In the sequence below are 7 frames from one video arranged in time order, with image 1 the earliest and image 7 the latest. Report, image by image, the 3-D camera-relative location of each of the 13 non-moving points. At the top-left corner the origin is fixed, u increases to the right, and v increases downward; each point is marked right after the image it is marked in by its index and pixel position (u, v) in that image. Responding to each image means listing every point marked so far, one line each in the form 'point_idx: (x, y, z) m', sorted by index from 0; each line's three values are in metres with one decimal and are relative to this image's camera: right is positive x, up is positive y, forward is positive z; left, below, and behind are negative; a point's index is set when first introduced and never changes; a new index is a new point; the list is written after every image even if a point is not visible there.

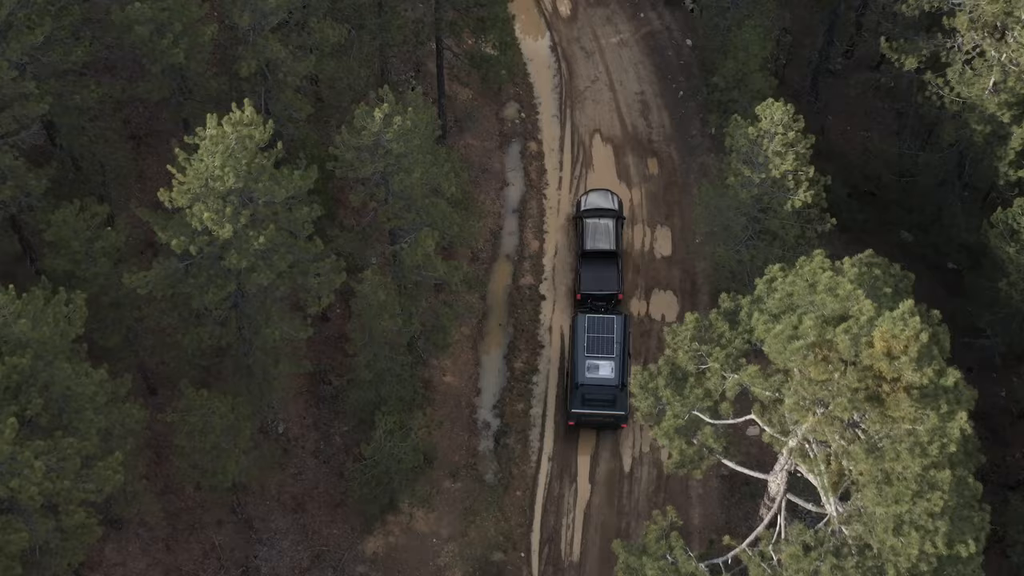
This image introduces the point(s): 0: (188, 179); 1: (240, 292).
0: (-4.8, +1.6, +16.5) m
1: (-4.4, -0.1, +18.1) m
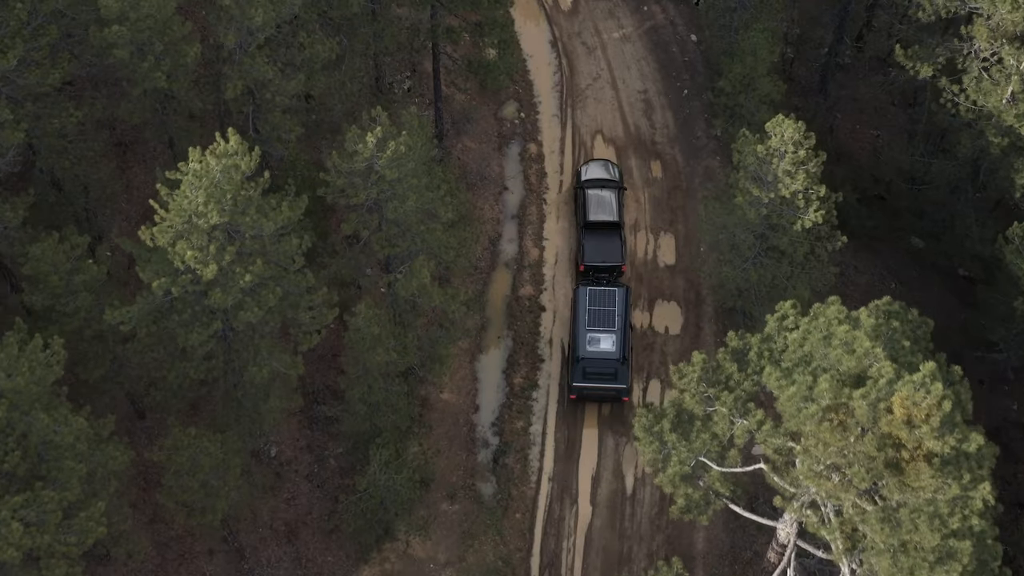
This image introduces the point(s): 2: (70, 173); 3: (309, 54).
0: (-4.8, +1.0, +15.7) m
1: (-4.4, -0.6, +17.3) m
2: (-7.4, +2.0, +18.8) m
3: (-3.5, +4.0, +19.1) m
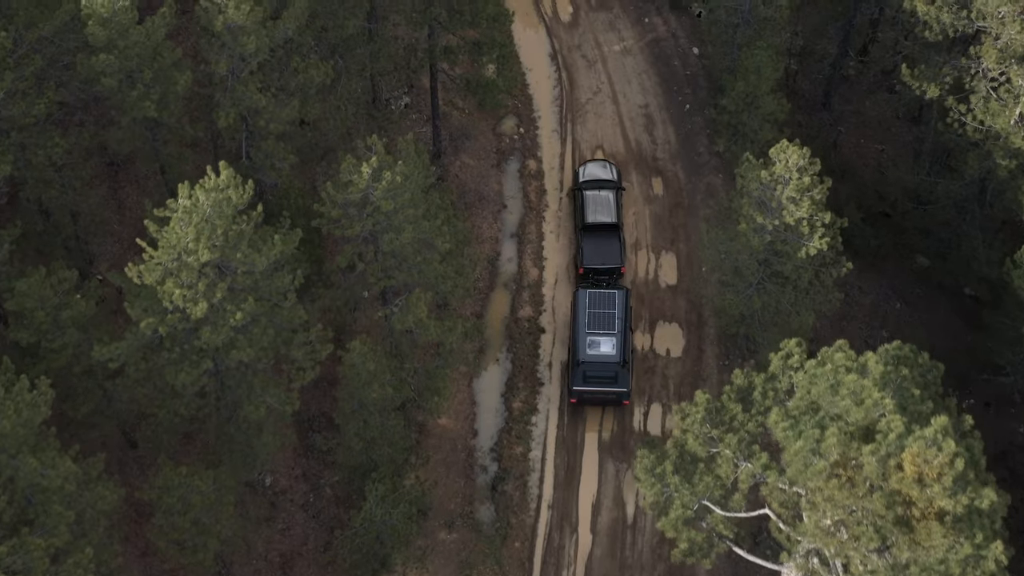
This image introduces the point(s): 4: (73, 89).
0: (-4.9, +0.4, +15.3) m
1: (-4.4, -1.2, +16.9) m
2: (-7.4, +1.4, +18.3) m
3: (-3.5, +3.5, +18.7) m
4: (-7.1, +3.2, +18.1) m
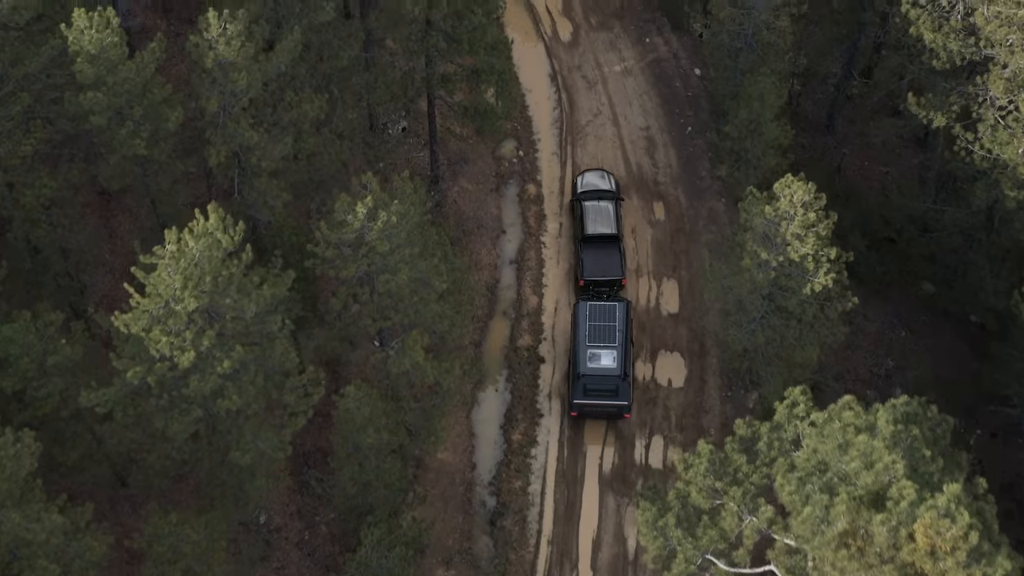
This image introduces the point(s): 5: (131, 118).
0: (-4.9, -0.2, +14.9) m
1: (-4.5, -1.8, +16.5) m
2: (-7.4, +0.8, +17.9) m
3: (-3.5, +2.8, +18.2) m
4: (-7.1, +2.6, +17.7) m
5: (-5.8, +2.6, +17.0) m
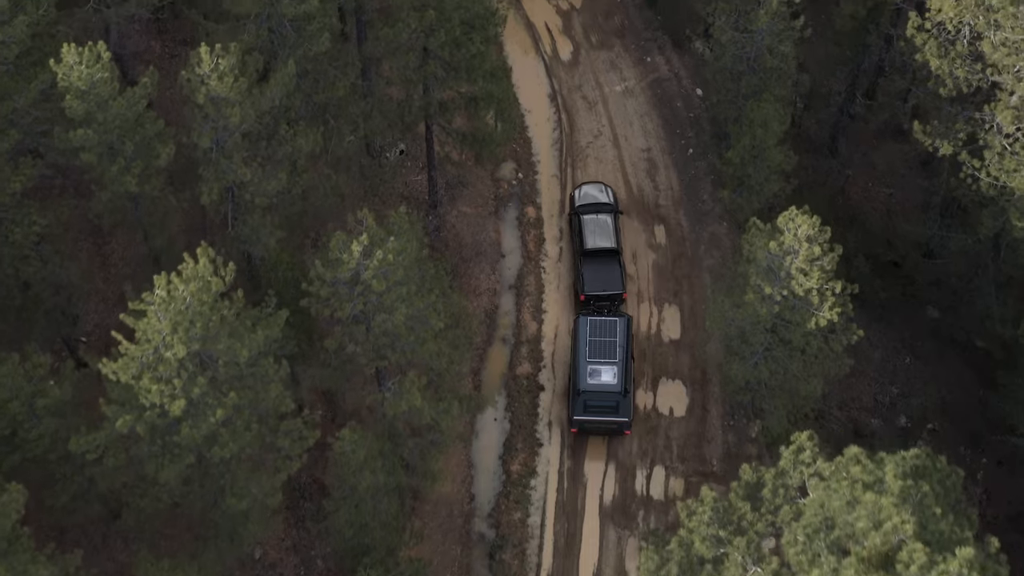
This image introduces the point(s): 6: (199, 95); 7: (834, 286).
0: (-4.9, -0.8, +14.5) m
1: (-4.5, -2.4, +16.1) m
2: (-7.4, +0.2, +17.6) m
3: (-3.5, +2.2, +17.9) m
4: (-7.2, +2.0, +17.3) m
5: (-5.8, +2.0, +16.6) m
6: (-4.5, +2.8, +16.2) m
7: (+5.4, 0.0, +18.8) m
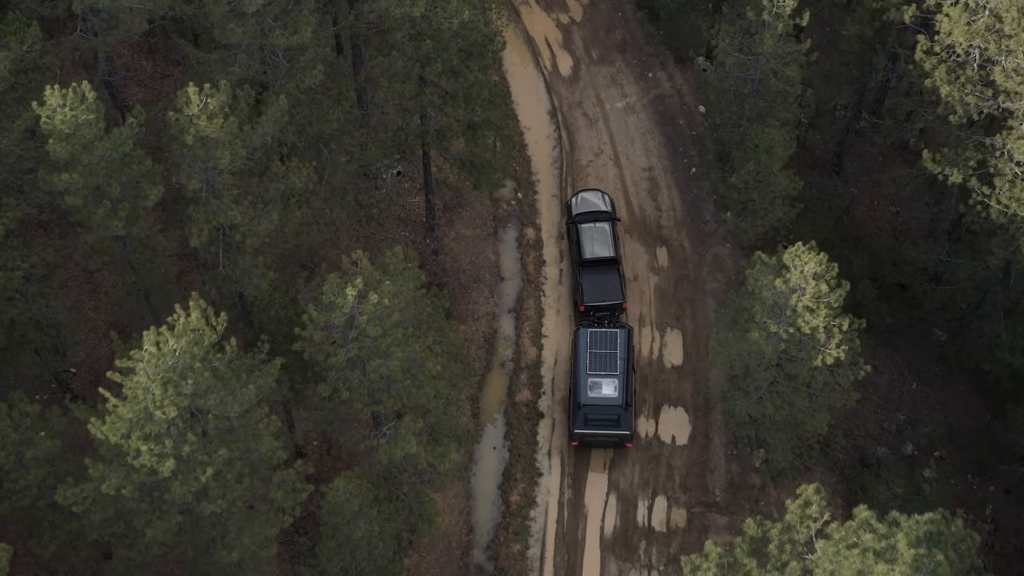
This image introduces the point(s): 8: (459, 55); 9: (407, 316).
0: (-4.9, -1.5, +14.1) m
1: (-4.5, -3.1, +15.7) m
2: (-7.5, -0.5, +17.1) m
3: (-3.5, +1.6, +17.4) m
4: (-7.2, +1.3, +16.9) m
5: (-5.8, +1.3, +16.2) m
6: (-4.6, +2.1, +15.8) m
7: (+5.4, -0.6, +18.3) m
8: (-0.9, +4.0, +19.4) m
9: (-1.6, -0.4, +17.3) m
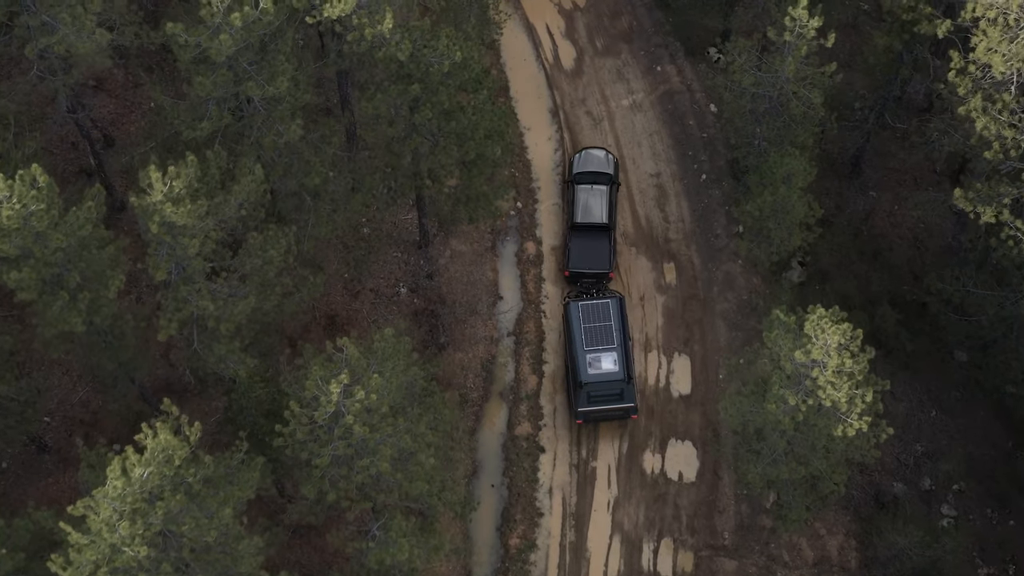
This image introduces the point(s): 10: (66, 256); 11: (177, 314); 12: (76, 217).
0: (-4.9, -3.0, +12.9) m
1: (-4.5, -4.4, +14.6) m
2: (-7.5, -1.7, +15.8) m
3: (-3.6, +0.4, +15.9) m
4: (-7.2, +0.1, +15.4) m
5: (-5.8, 0.0, +14.7) m
6: (-4.6, +0.8, +14.2) m
7: (+5.4, -1.7, +17.0) m
8: (-0.9, +3.0, +17.7) m
9: (-1.6, -1.6, +15.9) m
10: (-5.8, +0.3, +14.5) m
11: (-4.5, -0.4, +15.0) m
12: (-5.6, +0.9, +14.4) m
